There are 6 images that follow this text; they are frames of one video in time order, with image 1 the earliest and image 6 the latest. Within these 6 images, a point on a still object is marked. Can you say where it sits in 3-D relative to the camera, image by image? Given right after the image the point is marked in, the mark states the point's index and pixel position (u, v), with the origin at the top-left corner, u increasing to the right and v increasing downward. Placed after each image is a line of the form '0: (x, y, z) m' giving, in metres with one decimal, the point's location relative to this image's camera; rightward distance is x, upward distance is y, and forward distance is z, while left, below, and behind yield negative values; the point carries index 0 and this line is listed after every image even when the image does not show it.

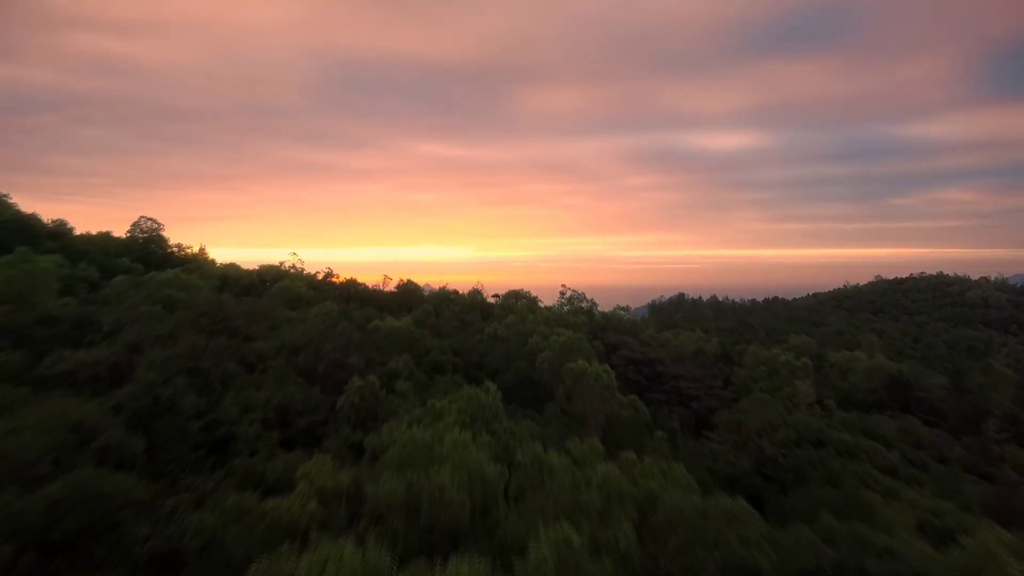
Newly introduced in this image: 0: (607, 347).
0: (+4.0, -2.5, +12.0) m
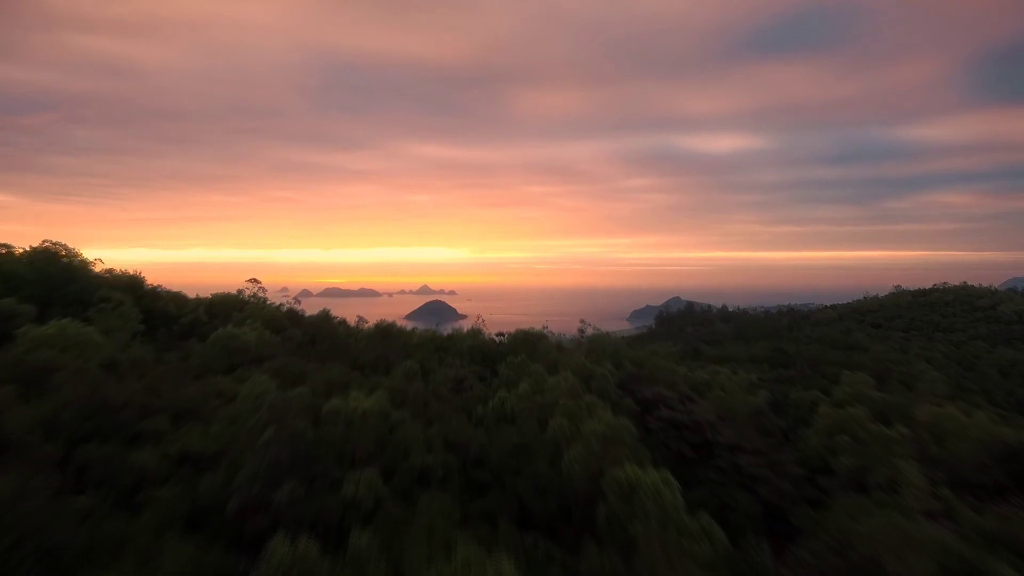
0: (+4.3, -3.9, +9.6) m
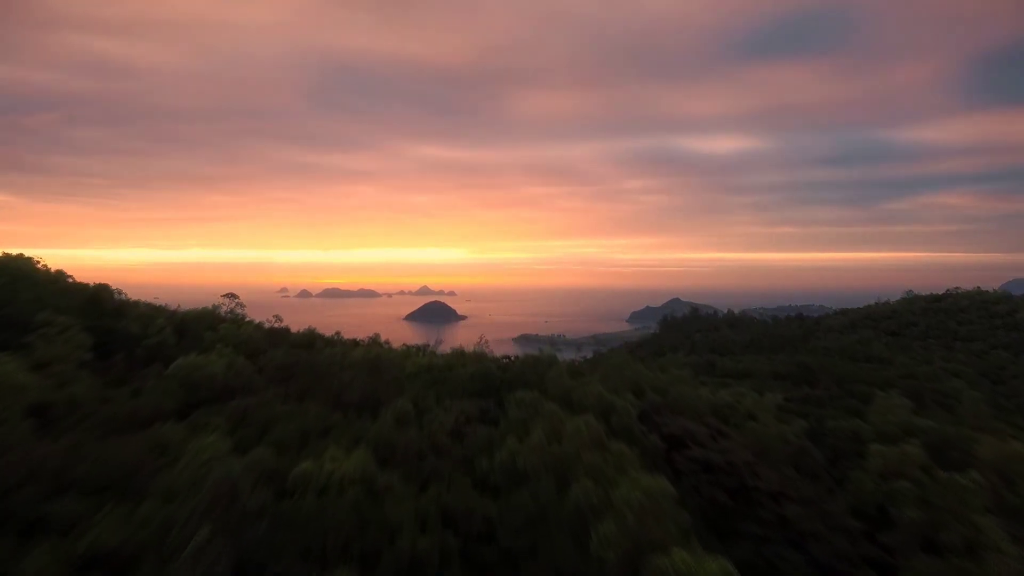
0: (+4.5, -4.5, +8.4) m
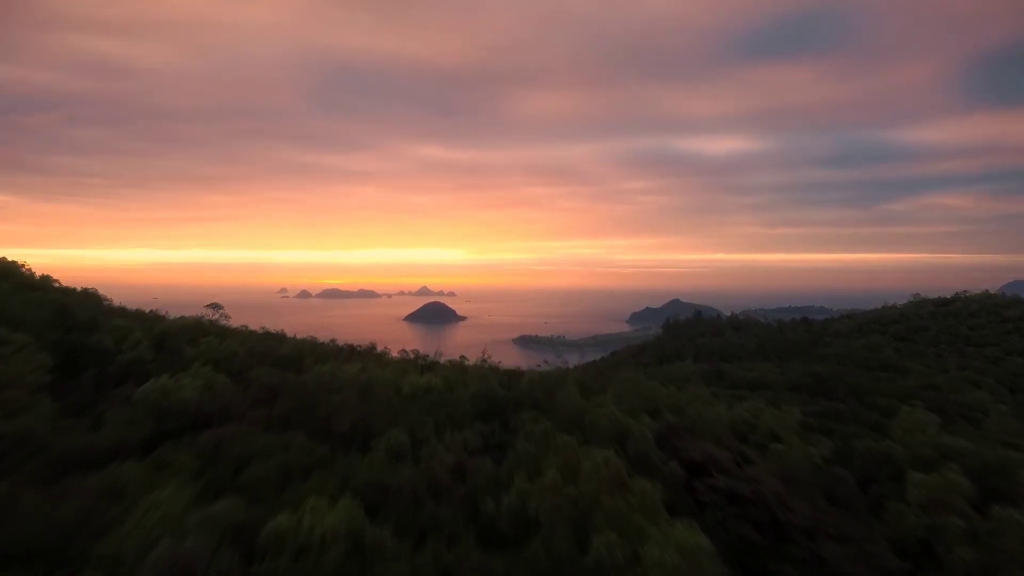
0: (+4.7, -4.8, +7.7) m
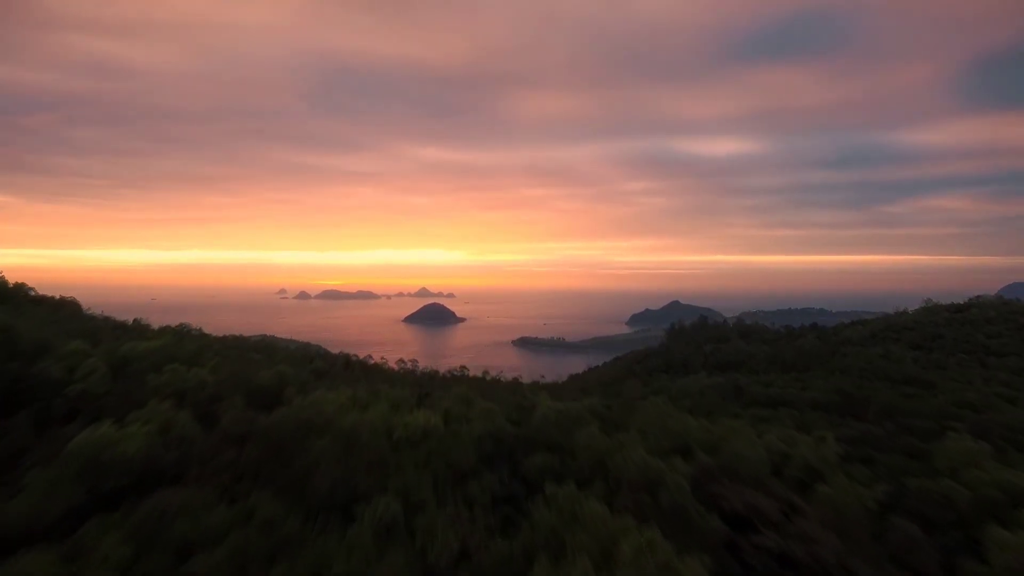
0: (+5.0, -5.4, +6.5) m
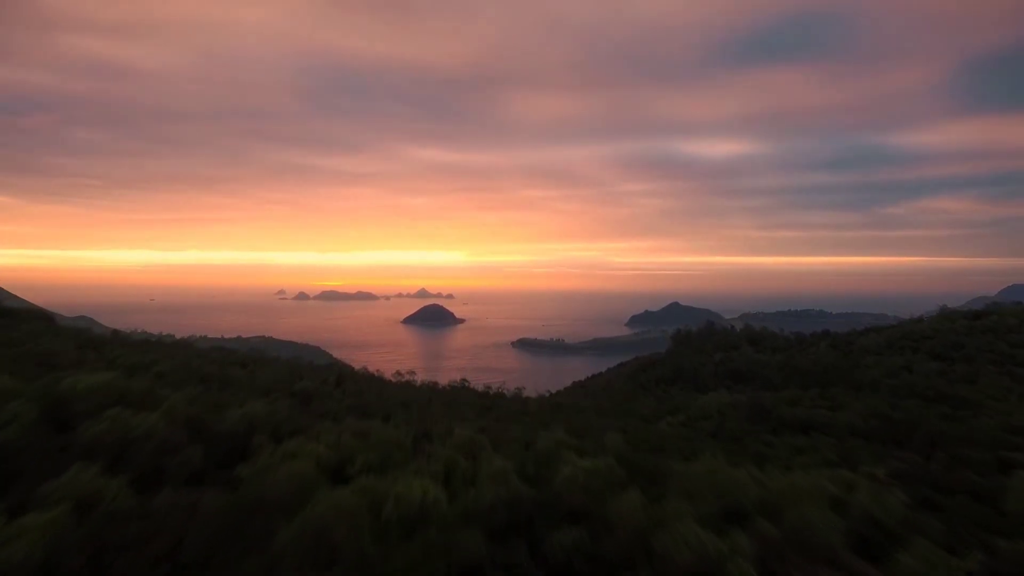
0: (+5.3, -6.0, +5.2) m
